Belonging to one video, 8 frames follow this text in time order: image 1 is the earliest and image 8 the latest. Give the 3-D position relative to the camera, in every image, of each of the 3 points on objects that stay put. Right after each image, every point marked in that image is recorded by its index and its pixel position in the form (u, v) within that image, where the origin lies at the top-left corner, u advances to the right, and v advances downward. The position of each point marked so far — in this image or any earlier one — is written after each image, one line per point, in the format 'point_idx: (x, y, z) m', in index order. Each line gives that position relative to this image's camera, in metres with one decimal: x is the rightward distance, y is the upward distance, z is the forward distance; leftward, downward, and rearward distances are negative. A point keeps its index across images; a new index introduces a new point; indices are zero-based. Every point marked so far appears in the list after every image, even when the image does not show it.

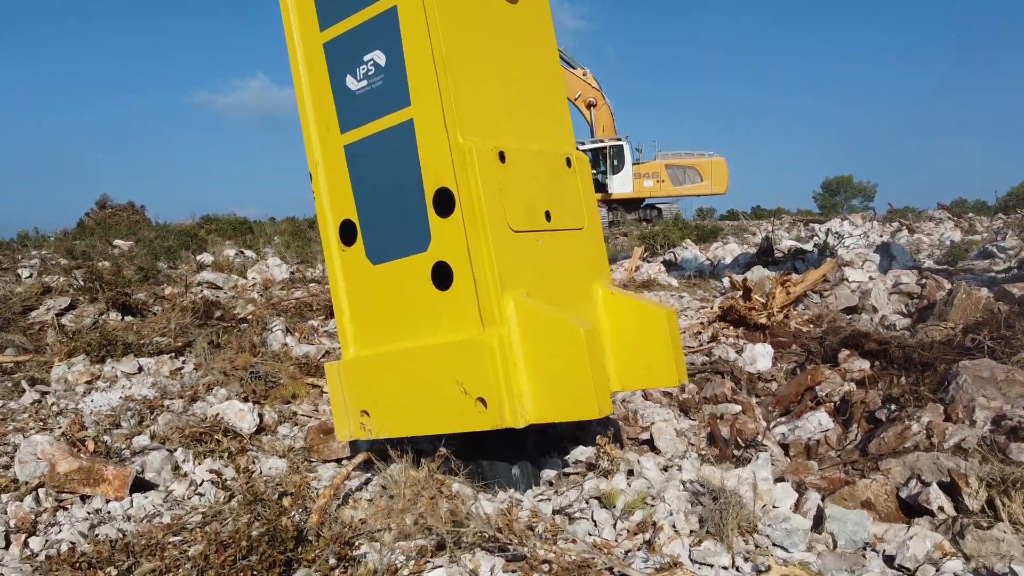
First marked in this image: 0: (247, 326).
0: (-1.6, -0.2, +5.0) m
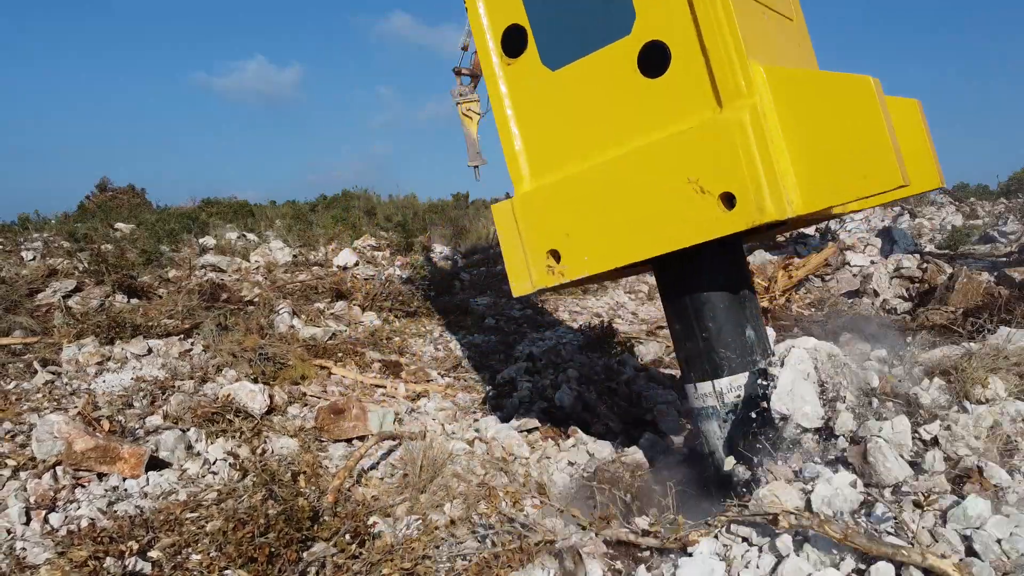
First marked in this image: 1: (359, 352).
0: (-1.6, -0.1, +5.0) m
1: (-0.8, -0.3, +4.1) m
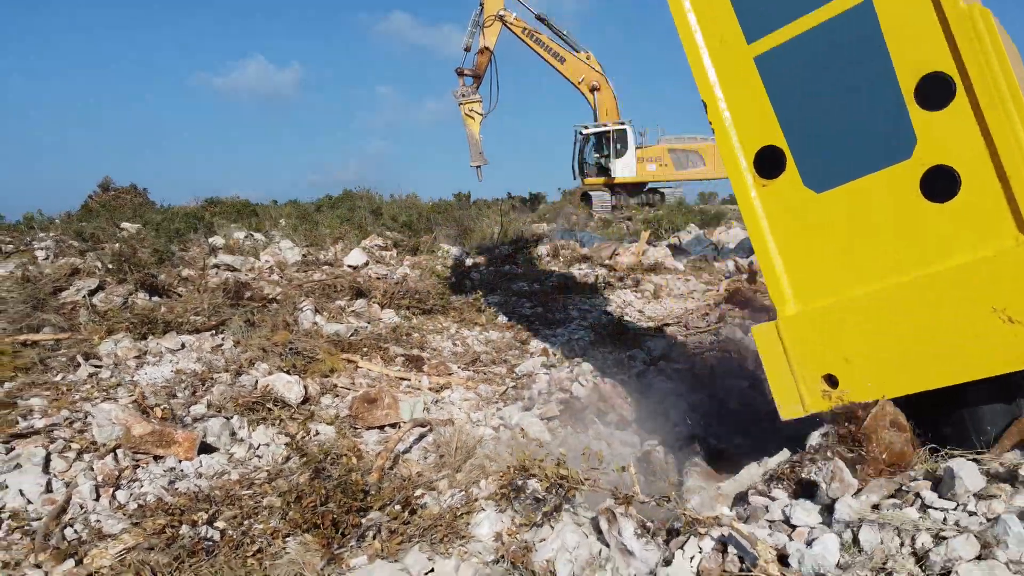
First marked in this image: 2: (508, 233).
0: (-1.5, -0.1, +5.3) m
1: (-0.7, -0.3, +4.3) m
2: (-0.1, +0.8, +11.5) m
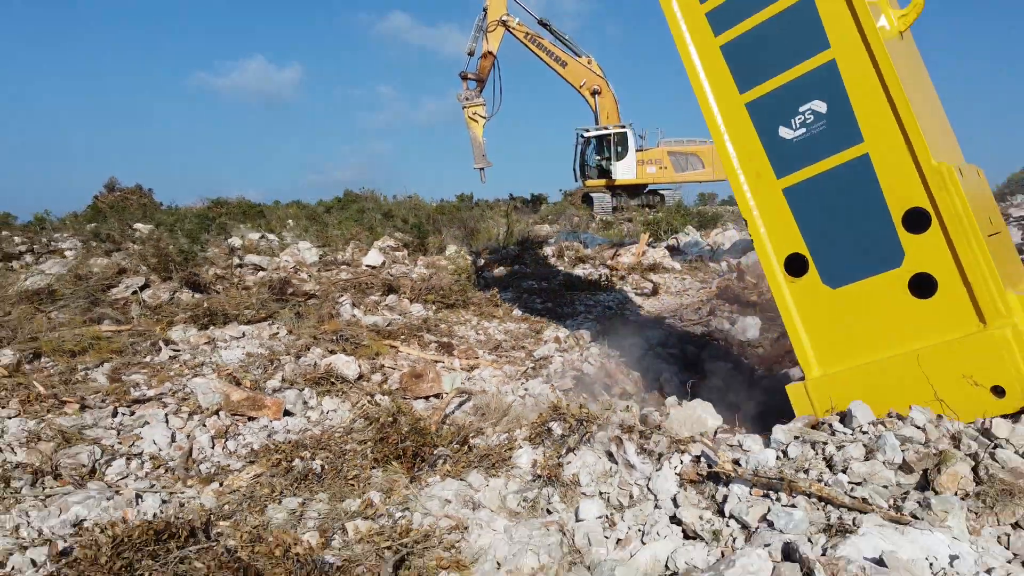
0: (-1.4, -0.1, +5.9) m
1: (-0.6, -0.3, +5.0) m
2: (0.0, +0.8, +12.2) m
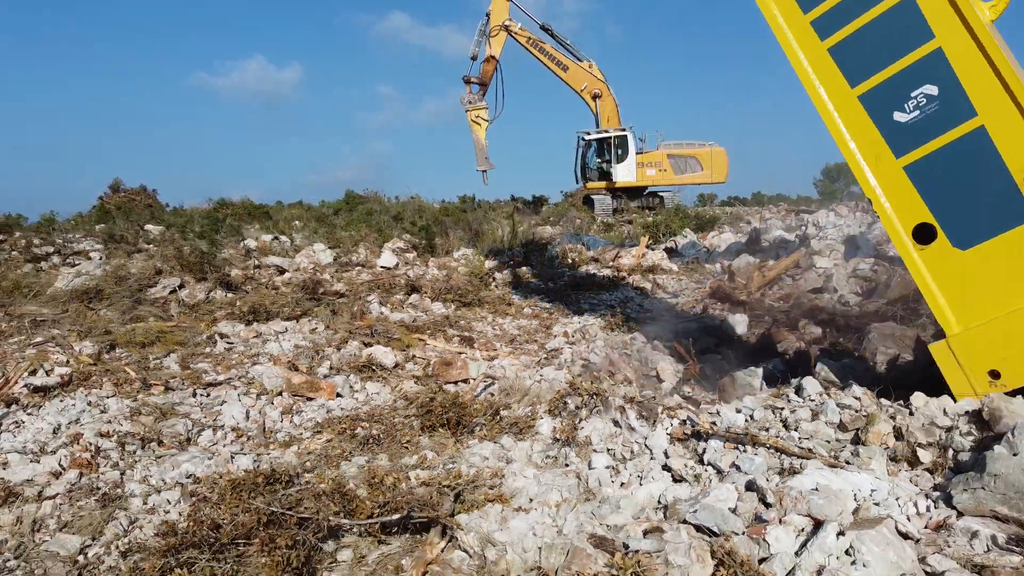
0: (-1.3, -0.1, +6.5) m
1: (-0.5, -0.3, +5.6) m
2: (+0.1, +0.8, +12.8) m
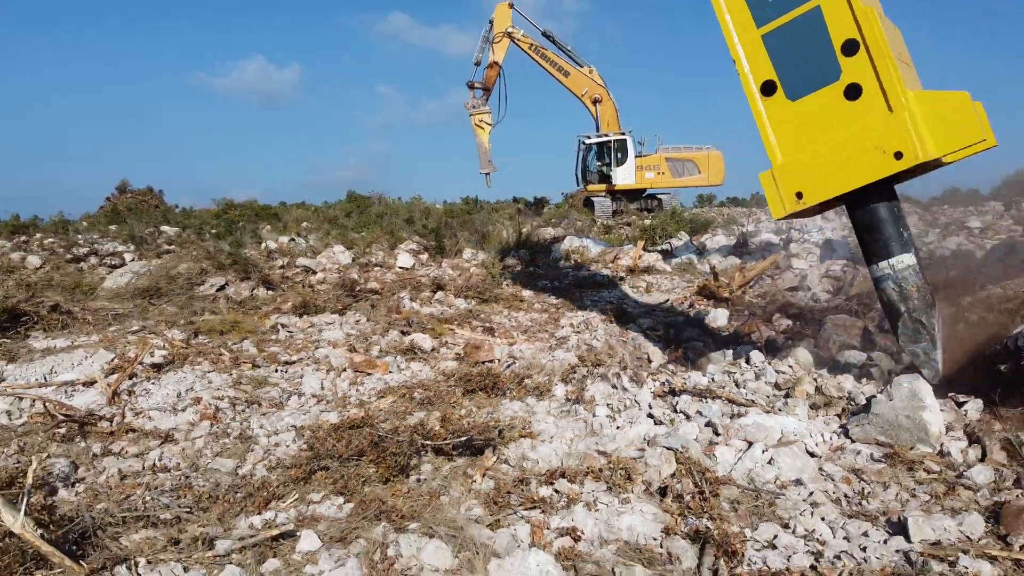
0: (-1.2, -0.1, +7.6) m
1: (-0.4, -0.3, +6.6) m
2: (+0.2, +0.8, +13.8) m
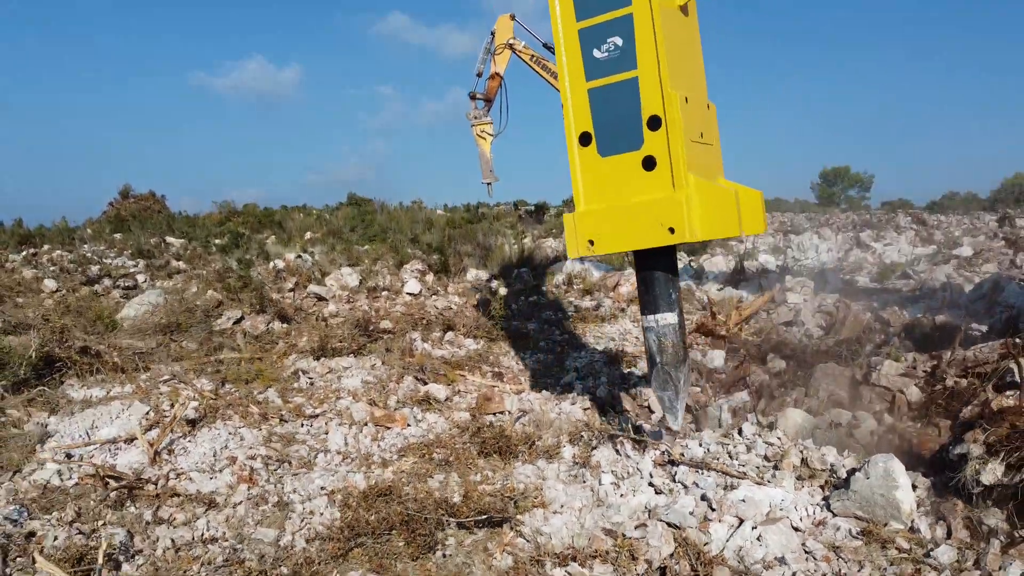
0: (-1.1, -0.5, +7.9) m
1: (-0.3, -0.7, +7.0) m
2: (+0.3, +0.4, +14.2) m
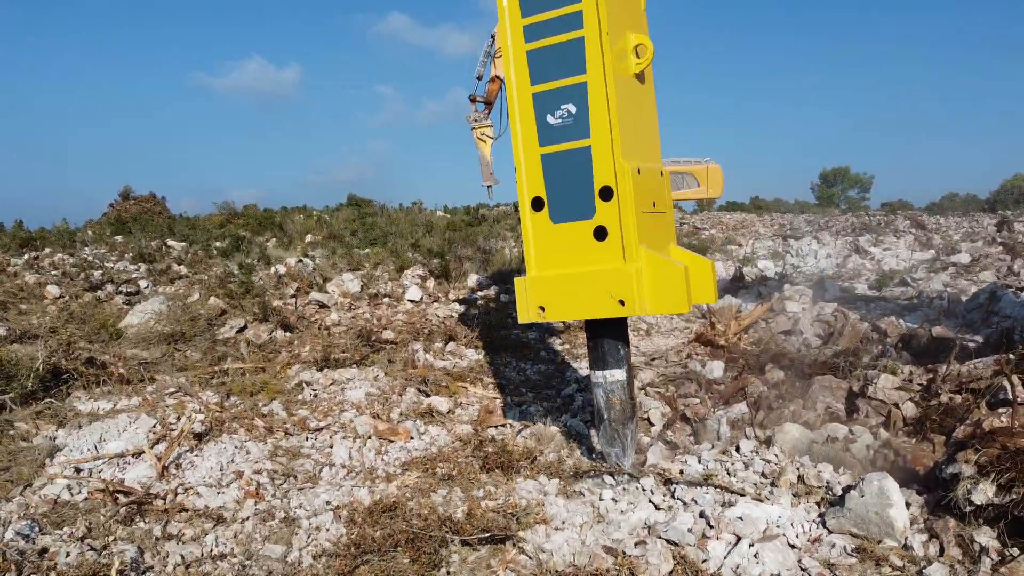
0: (-1.1, -0.6, +8.0) m
1: (-0.3, -0.8, +7.1) m
2: (+0.3, +0.3, +14.2) m
